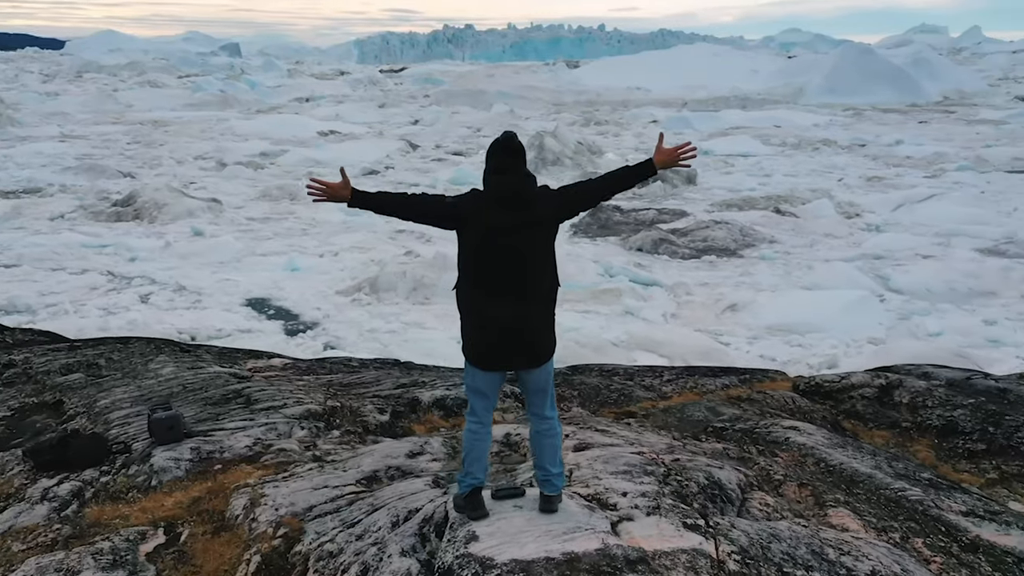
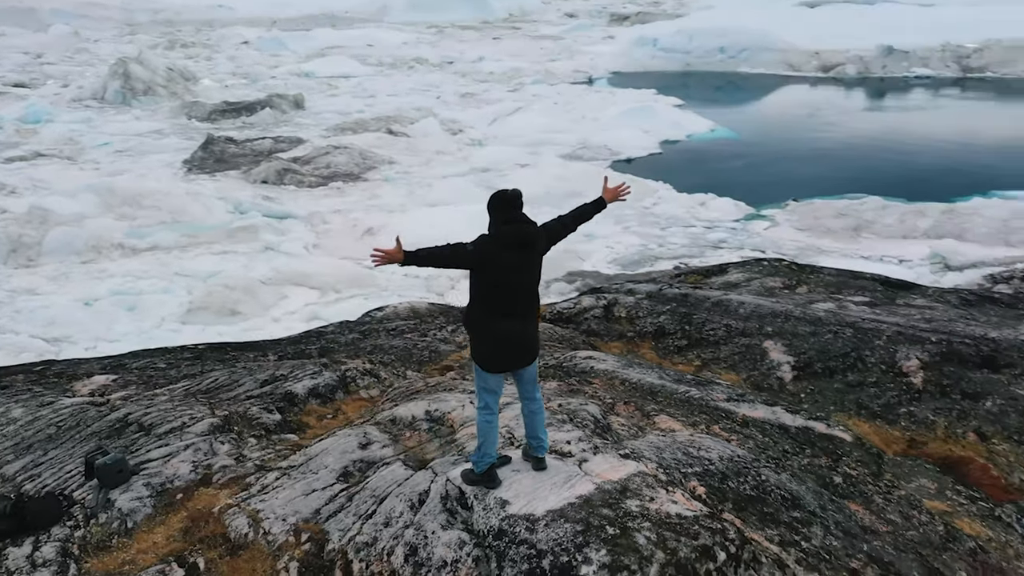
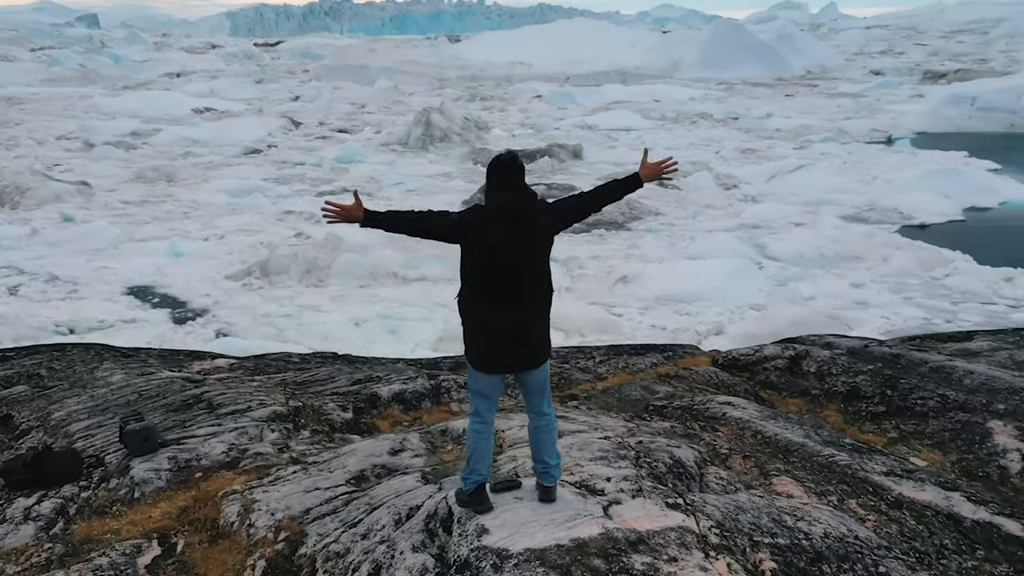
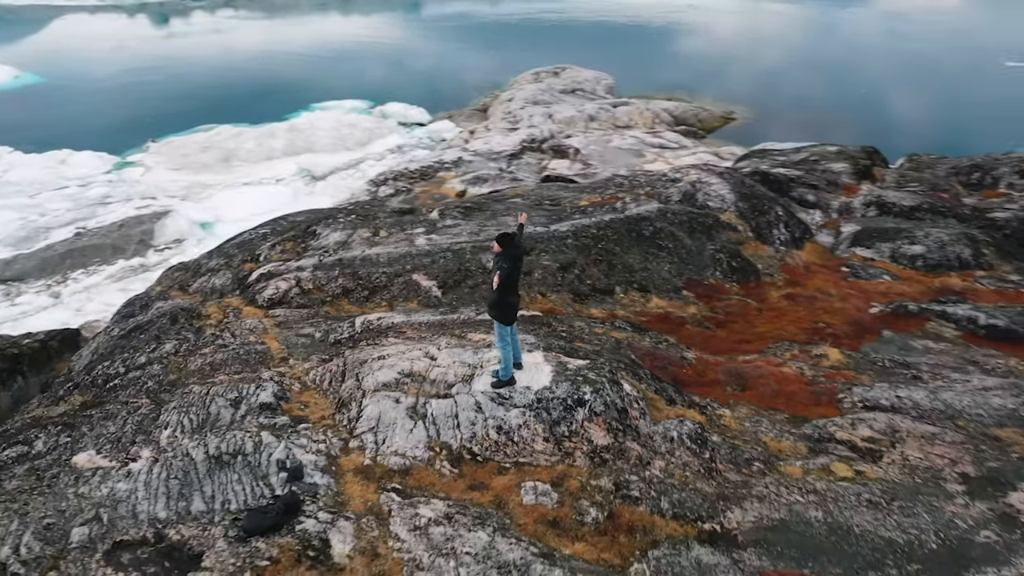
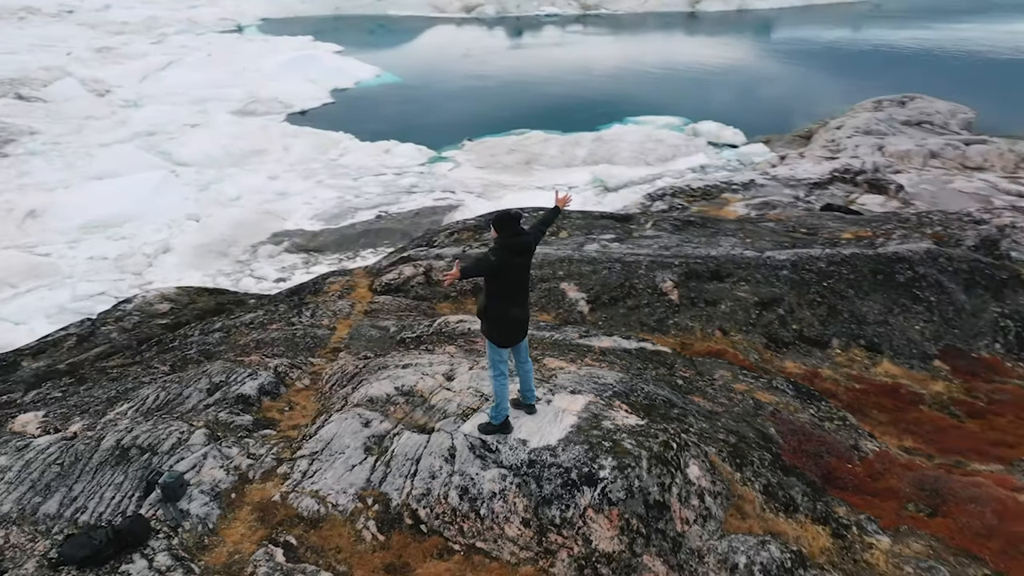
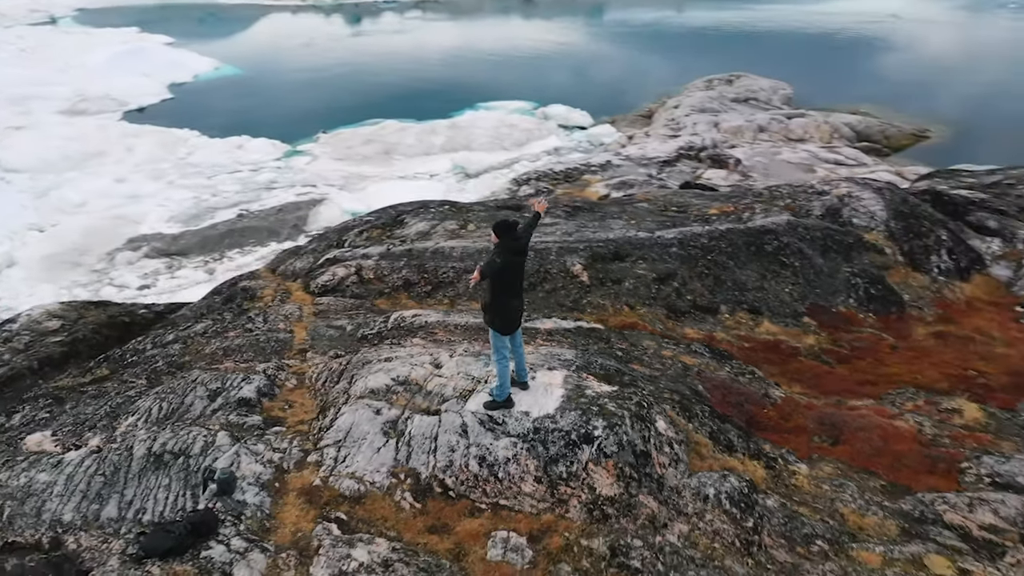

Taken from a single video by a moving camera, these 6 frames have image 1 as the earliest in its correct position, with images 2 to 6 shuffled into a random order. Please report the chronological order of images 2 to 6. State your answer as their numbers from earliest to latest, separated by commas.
3, 2, 5, 6, 4
